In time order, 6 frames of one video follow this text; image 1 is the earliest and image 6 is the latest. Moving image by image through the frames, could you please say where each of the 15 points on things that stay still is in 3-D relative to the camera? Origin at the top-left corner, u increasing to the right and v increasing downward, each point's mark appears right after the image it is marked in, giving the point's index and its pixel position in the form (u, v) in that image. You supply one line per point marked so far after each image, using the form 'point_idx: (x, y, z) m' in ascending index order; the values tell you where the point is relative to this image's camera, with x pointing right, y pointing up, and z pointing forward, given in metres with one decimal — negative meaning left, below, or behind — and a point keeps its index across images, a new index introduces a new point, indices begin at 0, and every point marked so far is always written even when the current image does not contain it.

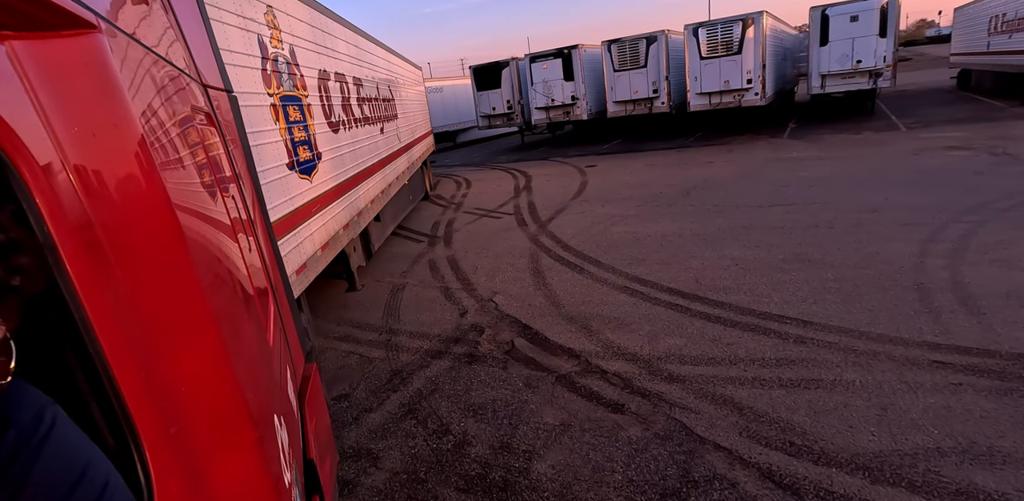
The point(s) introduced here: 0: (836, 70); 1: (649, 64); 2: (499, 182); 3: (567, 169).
0: (+10.2, +5.7, +16.2) m
1: (+4.6, +6.2, +17.2) m
2: (-0.4, +1.9, +14.4) m
3: (+1.6, +2.3, +14.9) m
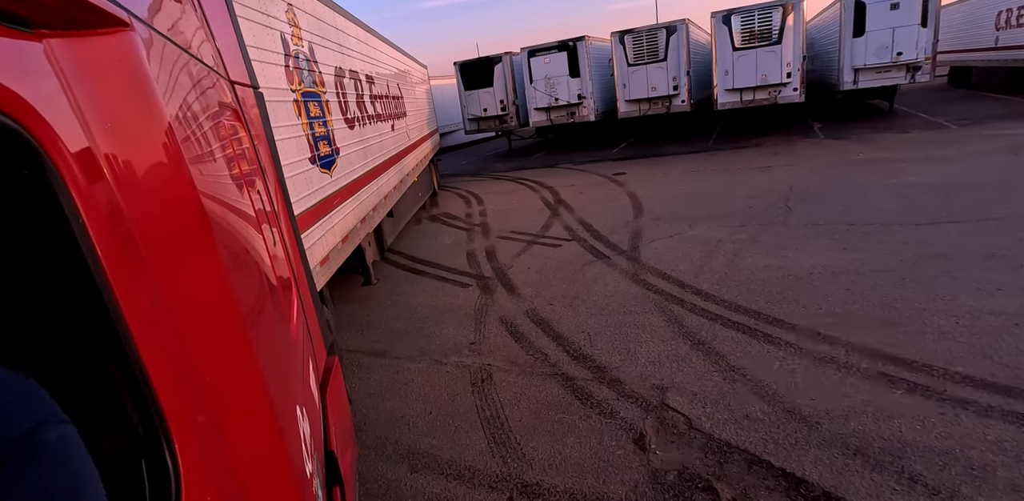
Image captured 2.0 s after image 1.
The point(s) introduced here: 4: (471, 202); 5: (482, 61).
0: (+10.4, +5.4, +14.8) m
1: (+4.6, +5.7, +15.2) m
2: (+0.1, +1.3, +11.9) m
3: (+2.0, +1.8, +12.6) m
4: (-1.0, +1.1, +11.8) m
5: (-1.0, +6.5, +17.7) m
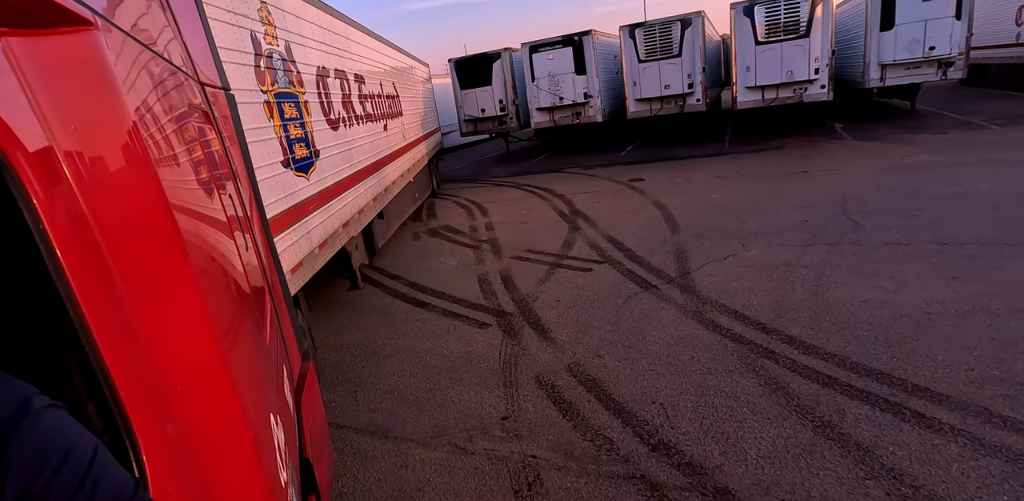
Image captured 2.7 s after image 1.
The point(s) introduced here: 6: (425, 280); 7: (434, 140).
0: (+10.4, +5.1, +13.7) m
1: (+4.7, +5.4, +14.1) m
2: (+0.2, +1.0, +10.6) m
3: (+2.1, +1.4, +11.4) m
4: (-0.8, +0.8, +10.5) m
5: (-1.0, +6.1, +16.4) m
6: (-1.2, -0.4, +7.0) m
7: (-2.3, +3.4, +15.5) m
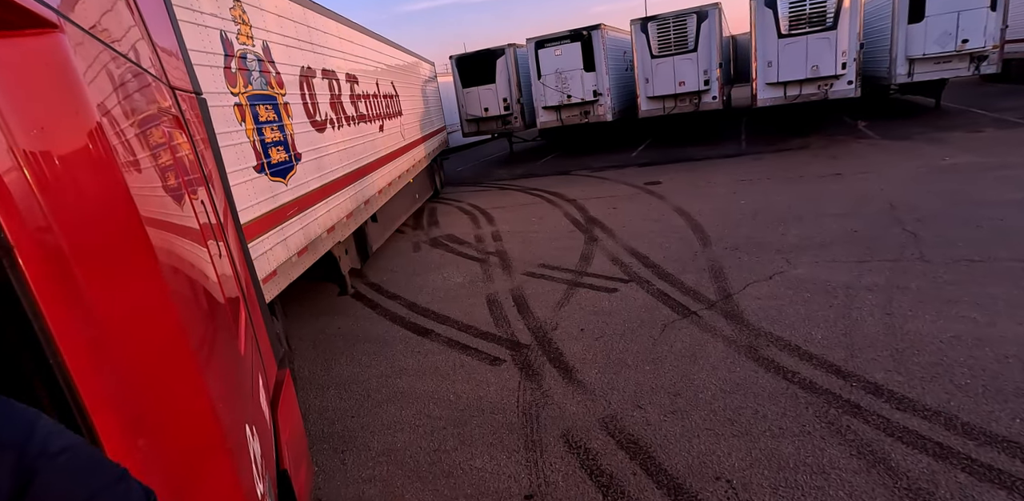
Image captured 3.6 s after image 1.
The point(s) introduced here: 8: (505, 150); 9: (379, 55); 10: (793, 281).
0: (+10.6, +5.0, +12.9) m
1: (+4.8, +5.2, +13.3) m
2: (+0.4, +0.8, +9.9) m
3: (+2.3, +1.3, +10.6) m
4: (-0.6, +0.6, +9.7) m
5: (-0.9, +5.9, +15.6) m
6: (-1.0, -0.6, +6.2) m
7: (-2.1, +3.2, +14.7) m
8: (-0.3, +3.9, +20.0) m
9: (-2.9, +4.3, +11.4) m
10: (+2.9, -0.3, +5.3) m
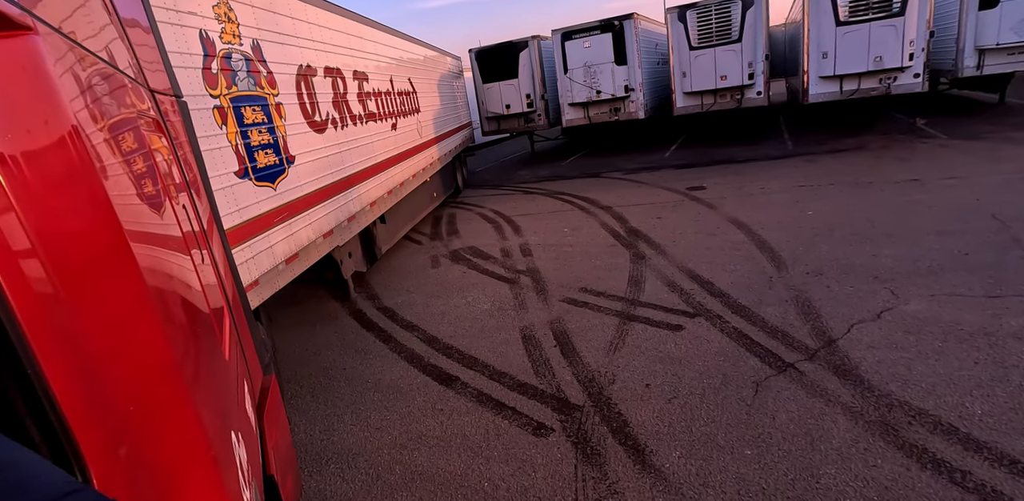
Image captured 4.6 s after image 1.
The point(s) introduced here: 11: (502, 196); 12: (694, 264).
0: (+11.2, +4.7, +11.6) m
1: (+5.5, +5.0, +12.1) m
2: (+0.9, +0.6, +8.8) m
3: (+2.8, +1.0, +9.5) m
4: (-0.1, +0.4, +8.7) m
5: (-0.2, +5.8, +14.6) m
6: (-0.6, -0.8, +5.2) m
7: (-1.5, +3.0, +13.7) m
8: (+0.5, +3.7, +18.9) m
9: (-2.4, +4.1, +10.4) m
10: (+3.3, -0.6, +4.2) m
11: (-0.2, +1.2, +11.6) m
12: (+2.1, -0.2, +6.0) m
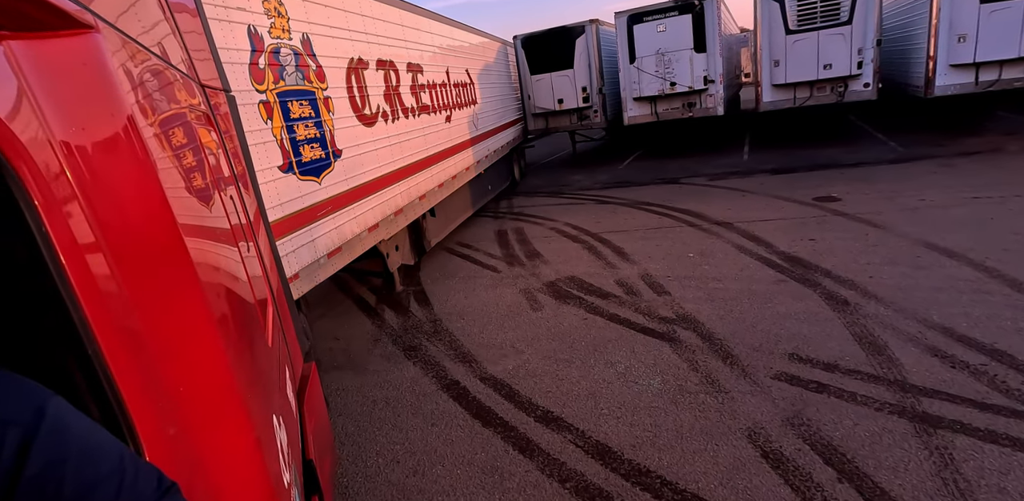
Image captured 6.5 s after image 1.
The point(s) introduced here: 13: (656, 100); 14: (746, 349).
0: (+12.5, +4.3, +9.8) m
1: (+6.8, +4.6, +10.3) m
2: (+2.2, +0.2, +7.0) m
3: (+4.1, +0.6, +7.6) m
4: (+1.2, 0.0, +6.9) m
5: (+1.1, +5.4, +12.7) m
6: (+0.7, -1.2, +3.4) m
7: (-0.2, +2.6, +11.8) m
8: (+1.8, +3.3, +17.1) m
9: (-1.1, +3.7, +8.5) m
10: (+4.6, -1.0, +2.4) m
11: (+1.1, +0.8, +9.8) m
12: (+3.5, -0.5, +4.2) m
13: (+3.3, +3.5, +12.0) m
14: (+1.8, -0.8, +4.2) m
